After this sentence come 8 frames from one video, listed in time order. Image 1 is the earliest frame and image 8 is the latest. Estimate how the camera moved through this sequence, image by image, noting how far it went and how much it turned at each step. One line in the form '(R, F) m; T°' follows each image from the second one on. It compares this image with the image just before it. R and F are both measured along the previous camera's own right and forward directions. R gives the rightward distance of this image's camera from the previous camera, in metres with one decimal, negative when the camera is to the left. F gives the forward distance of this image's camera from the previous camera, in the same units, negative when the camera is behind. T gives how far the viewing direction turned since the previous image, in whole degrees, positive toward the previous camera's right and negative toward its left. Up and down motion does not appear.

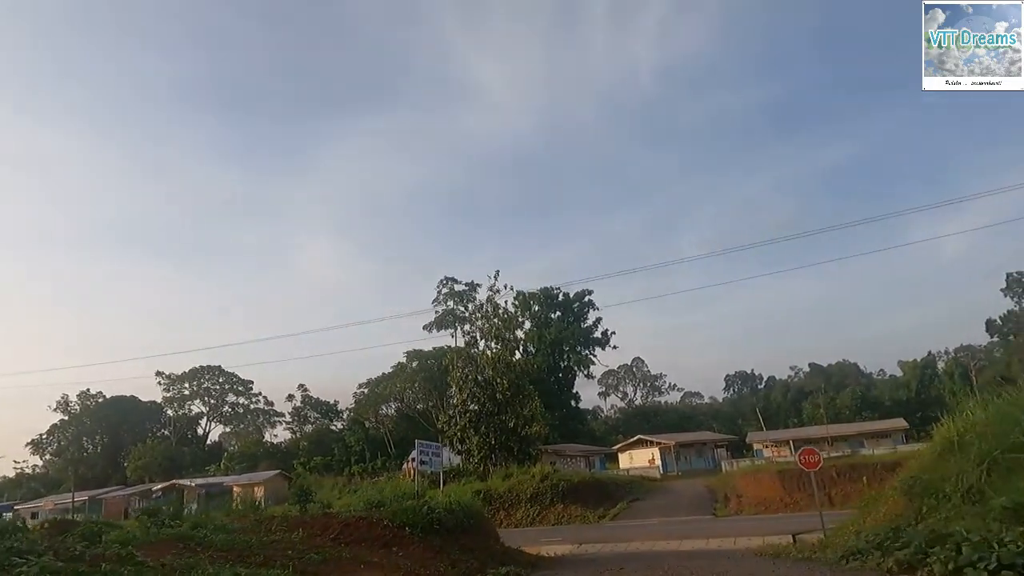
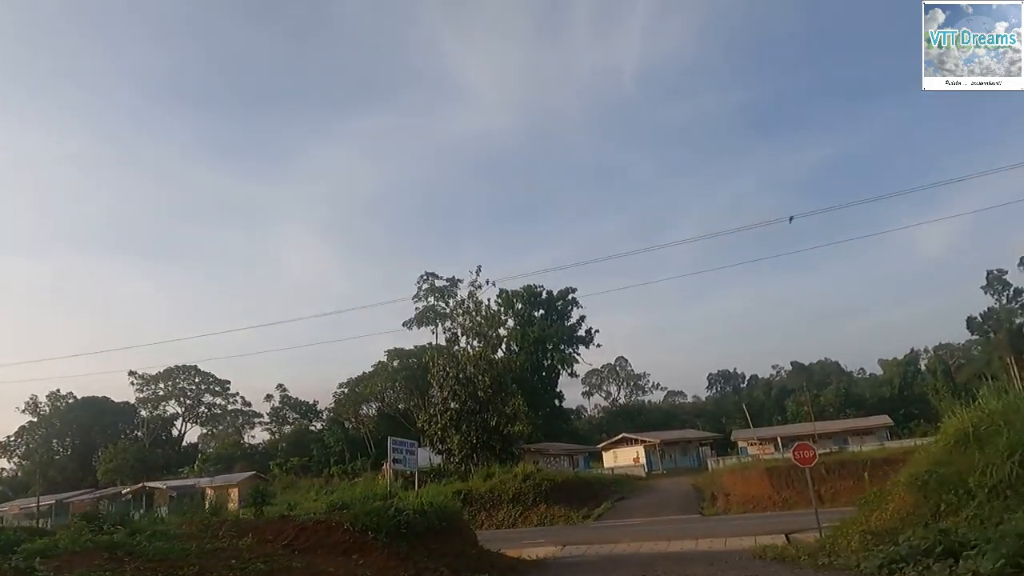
(+0.1, +0.9) m; +1°
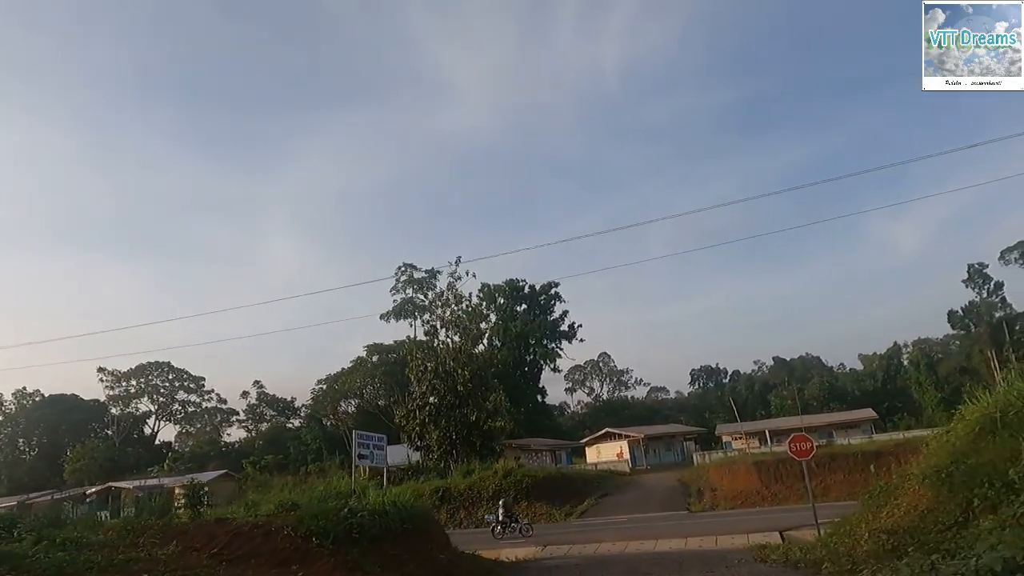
(+0.1, +1.1) m; +1°
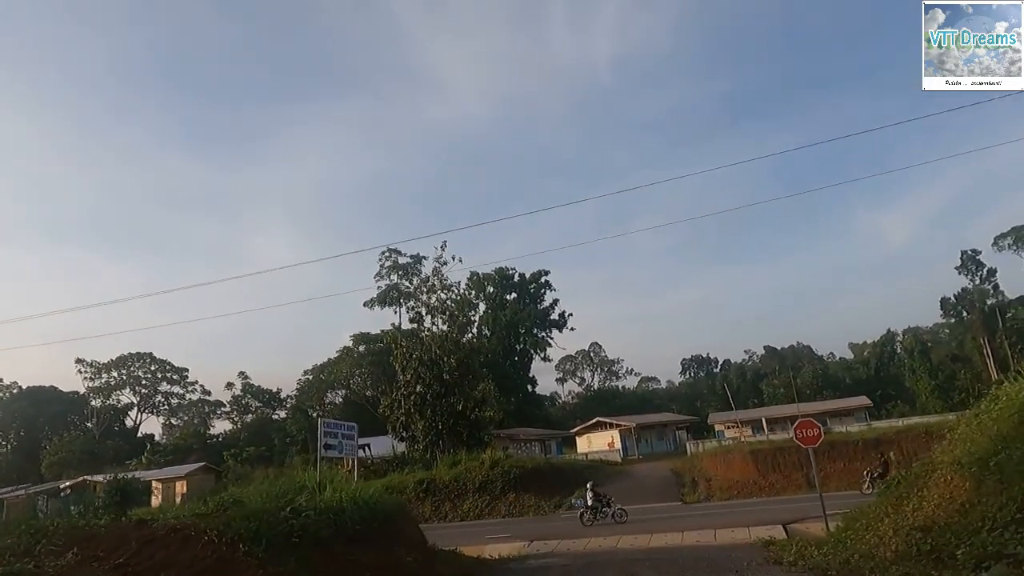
(+0.2, +1.2) m; +1°
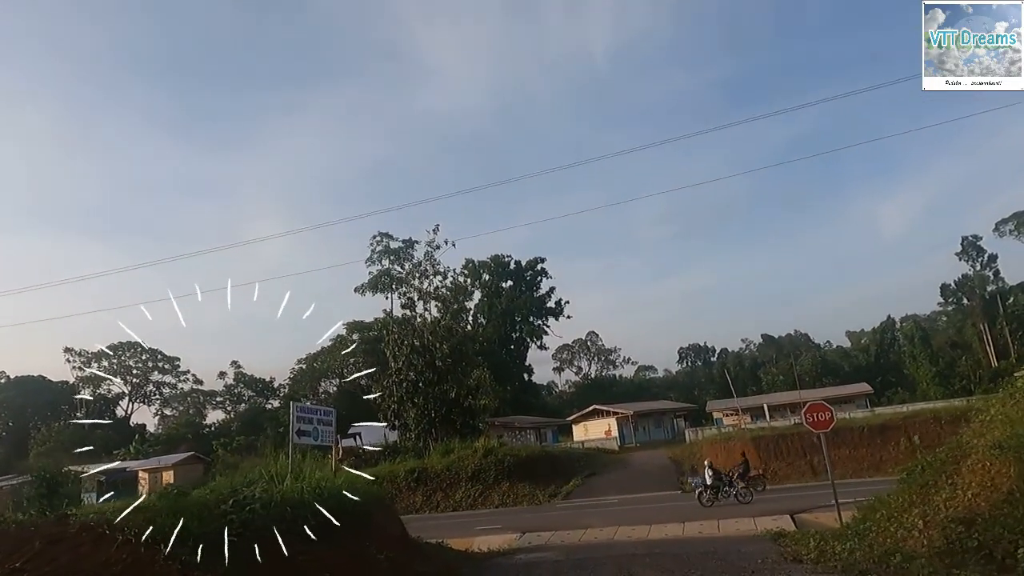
(+0.1, +0.9) m; 0°
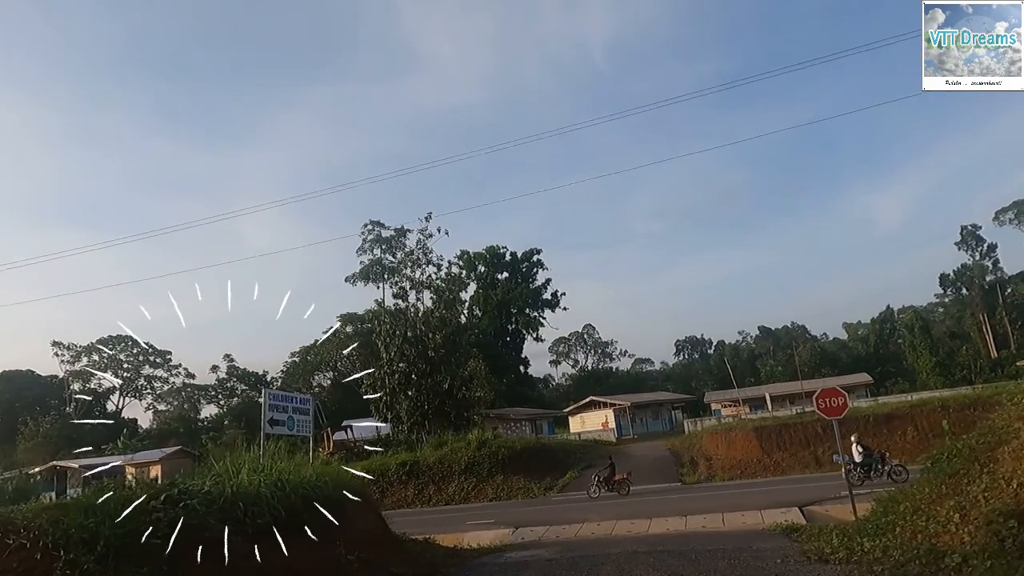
(+0.1, +0.8) m; 0°
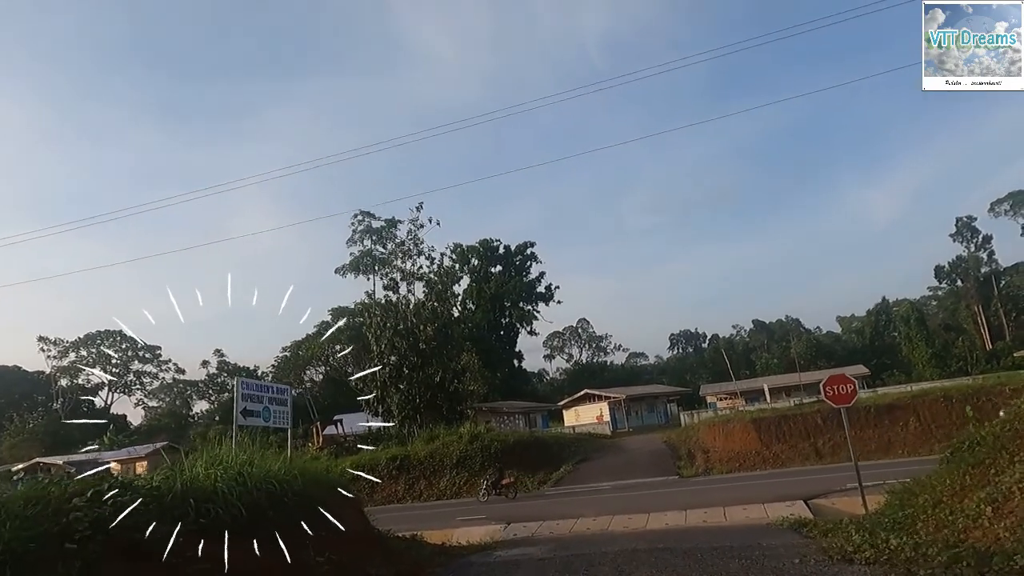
(+0.1, +0.6) m; 0°
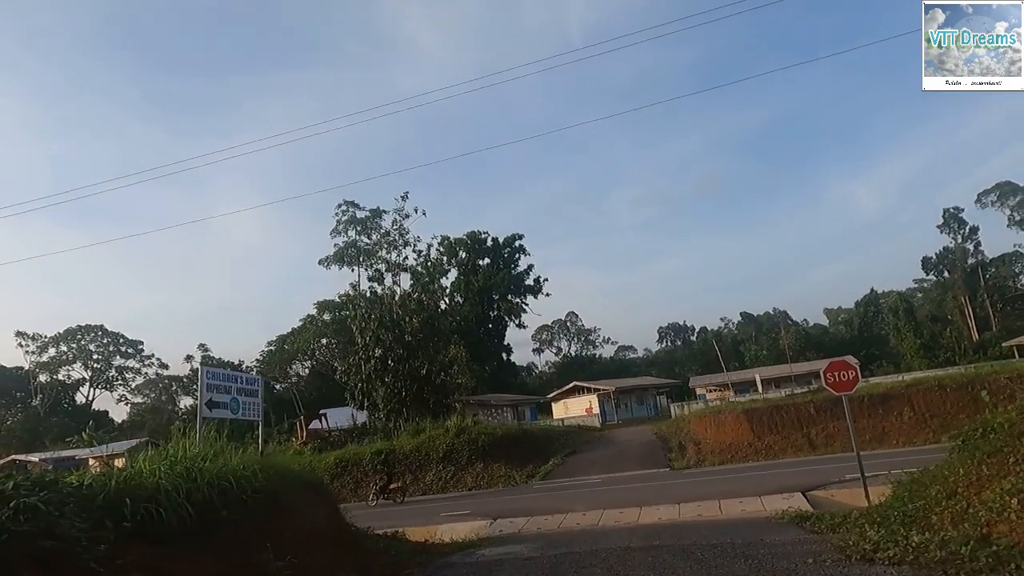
(+0.1, +0.6) m; +1°
